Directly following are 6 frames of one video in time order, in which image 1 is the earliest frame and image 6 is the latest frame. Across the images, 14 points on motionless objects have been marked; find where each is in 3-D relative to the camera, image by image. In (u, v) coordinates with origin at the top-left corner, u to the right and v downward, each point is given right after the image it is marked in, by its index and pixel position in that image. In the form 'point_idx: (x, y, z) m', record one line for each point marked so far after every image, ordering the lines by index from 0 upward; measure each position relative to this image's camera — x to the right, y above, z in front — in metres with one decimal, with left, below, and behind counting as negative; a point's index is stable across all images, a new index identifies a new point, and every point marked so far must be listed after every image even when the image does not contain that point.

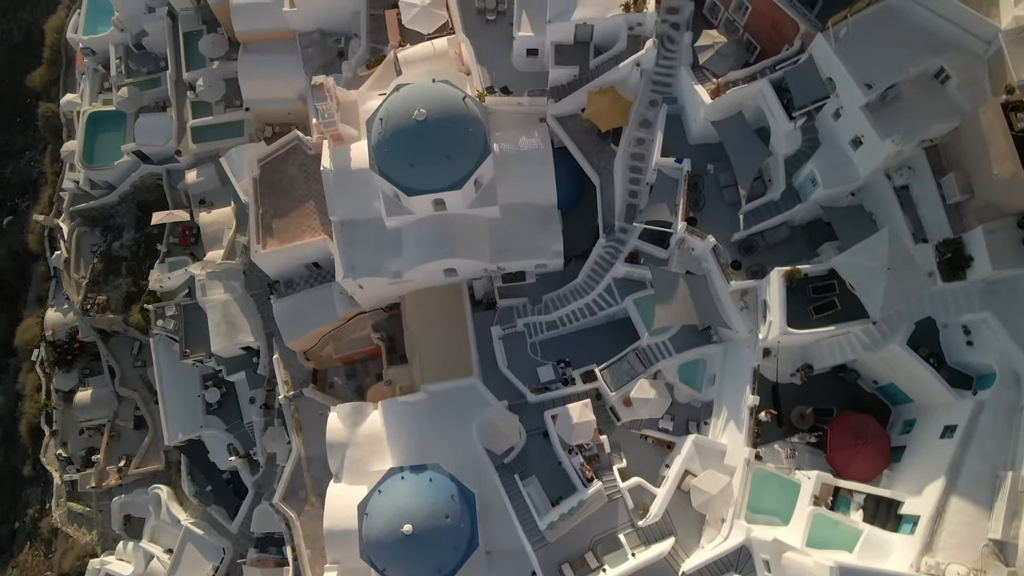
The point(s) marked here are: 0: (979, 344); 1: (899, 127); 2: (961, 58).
0: (+12.8, -1.6, +18.6) m
1: (+10.6, +4.4, +18.6) m
2: (+12.0, +6.2, +18.3) m
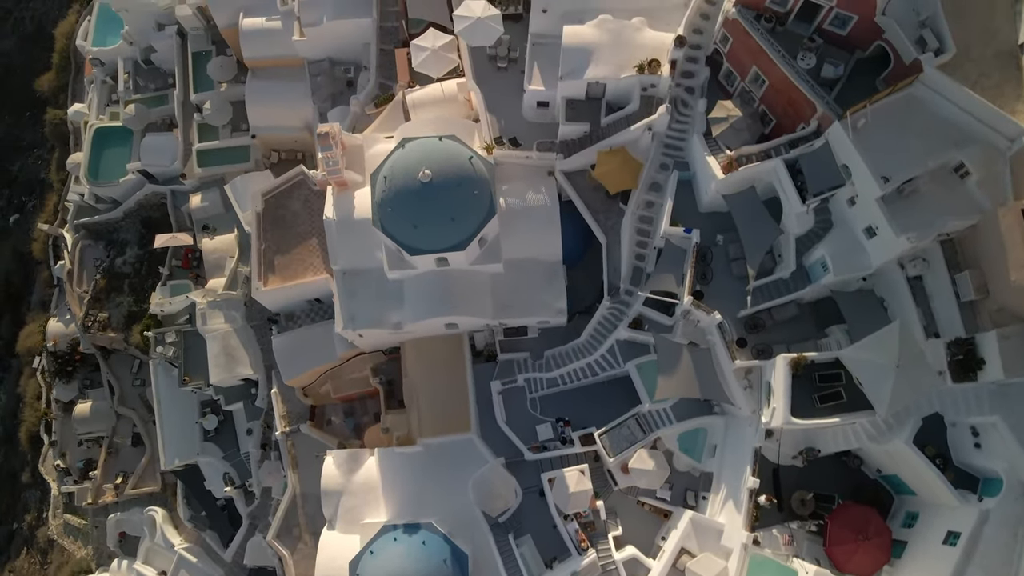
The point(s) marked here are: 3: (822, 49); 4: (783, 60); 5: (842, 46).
0: (+12.7, -4.3, +18.2) m
1: (+10.7, +1.7, +18.1) m
2: (+12.2, +3.5, +17.7) m
3: (+9.0, +6.9, +19.7) m
4: (+7.7, +6.5, +19.3) m
5: (+9.5, +7.0, +19.6) m
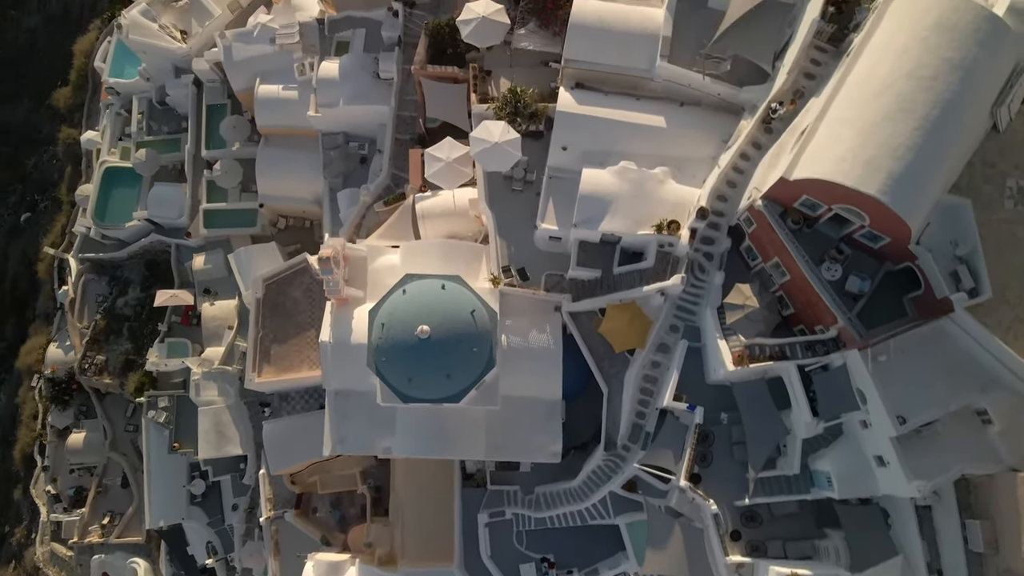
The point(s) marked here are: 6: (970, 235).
0: (+12.0, -10.6, +17.4) m
1: (+10.5, -4.5, +17.2) m
2: (+12.2, -2.9, +16.7) m
3: (+9.2, +0.9, +18.6) m
4: (+7.9, +0.6, +18.3) m
5: (+9.8, +0.9, +18.5) m
6: (+11.5, +1.3, +17.1) m
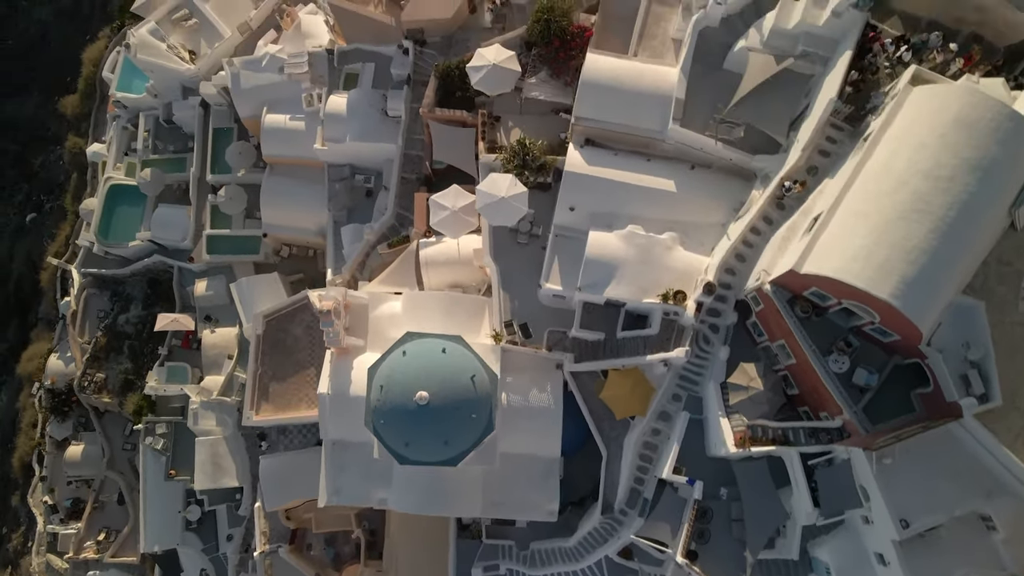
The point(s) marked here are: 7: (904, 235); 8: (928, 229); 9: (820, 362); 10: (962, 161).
0: (+11.6, -13.2, +17.2) m
1: (+10.4, -7.0, +16.9) m
2: (+12.1, -5.4, +16.4) m
3: (+9.3, -1.5, +18.2) m
4: (+8.0, -1.8, +17.9) m
5: (+9.8, -1.5, +18.2) m
6: (+11.5, -1.2, +16.7) m
7: (+9.2, +1.2, +16.0) m
8: (+9.8, +1.4, +15.9) m
9: (+8.2, -2.0, +18.0) m
10: (+10.7, +3.0, +16.1) m
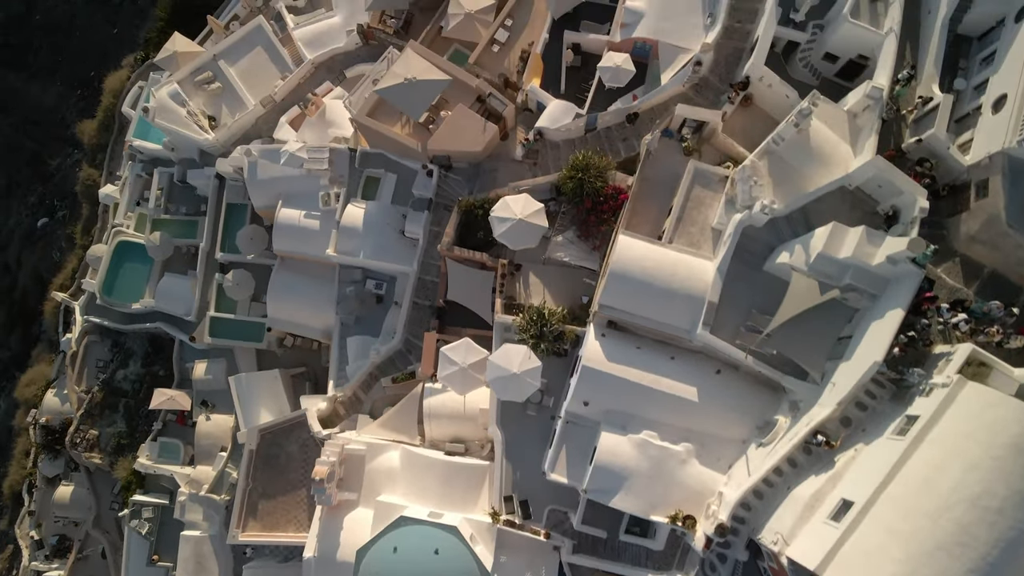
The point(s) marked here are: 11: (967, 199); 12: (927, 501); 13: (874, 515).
0: (+10.2, -20.6, +16.4) m
1: (+9.6, -14.4, +15.8) m
2: (+11.5, -13.0, +15.3) m
3: (+9.1, -8.8, +17.1) m
4: (+7.7, -9.0, +16.7) m
5: (+9.7, -8.9, +17.0) m
6: (+11.3, -8.8, +15.4) m
7: (+9.3, -6.1, +14.7) m
8: (+9.8, -6.0, +14.6) m
9: (+7.9, -9.1, +16.8) m
10: (+10.9, -4.5, +14.8) m
11: (+12.7, +2.5, +19.0) m
12: (+9.3, -4.8, +15.3) m
13: (+8.4, -5.2, +15.7) m
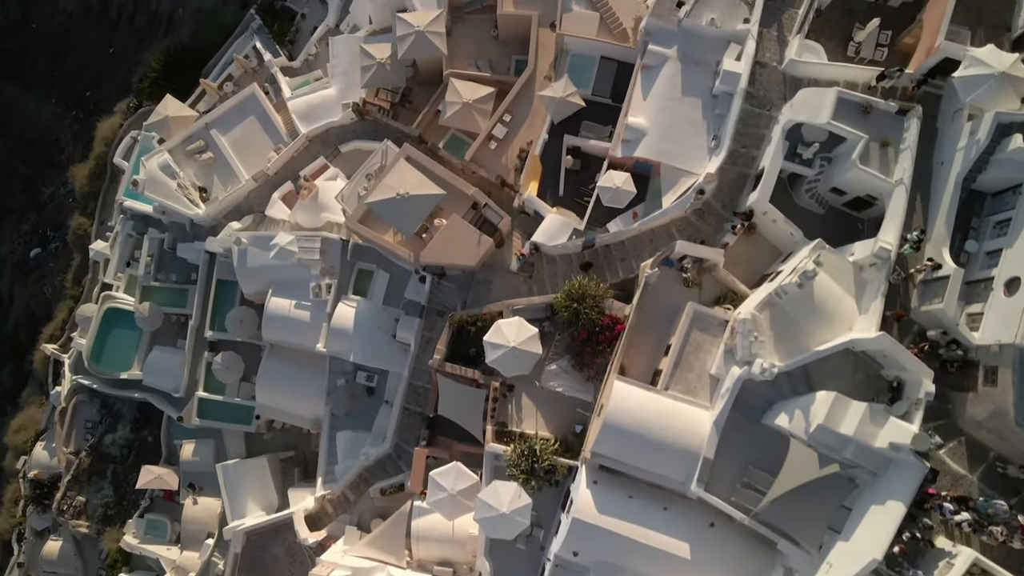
0: (+9.5, -25.6, +16.2) m
1: (+9.0, -19.3, +15.5) m
2: (+10.9, -18.0, +14.9) m
3: (+8.6, -13.7, +16.6) m
4: (+7.2, -13.8, +16.3) m
5: (+9.2, -13.8, +16.5) m
6: (+10.8, -13.7, +15.0) m
7: (+8.8, -11.1, +14.2) m
8: (+9.4, -11.0, +14.1) m
9: (+7.4, -14.0, +16.4) m
10: (+10.5, -9.5, +14.2) m
11: (+12.5, -2.5, +18.3) m
12: (+8.9, -9.7, +14.8) m
13: (+8.0, -10.2, +15.2) m
